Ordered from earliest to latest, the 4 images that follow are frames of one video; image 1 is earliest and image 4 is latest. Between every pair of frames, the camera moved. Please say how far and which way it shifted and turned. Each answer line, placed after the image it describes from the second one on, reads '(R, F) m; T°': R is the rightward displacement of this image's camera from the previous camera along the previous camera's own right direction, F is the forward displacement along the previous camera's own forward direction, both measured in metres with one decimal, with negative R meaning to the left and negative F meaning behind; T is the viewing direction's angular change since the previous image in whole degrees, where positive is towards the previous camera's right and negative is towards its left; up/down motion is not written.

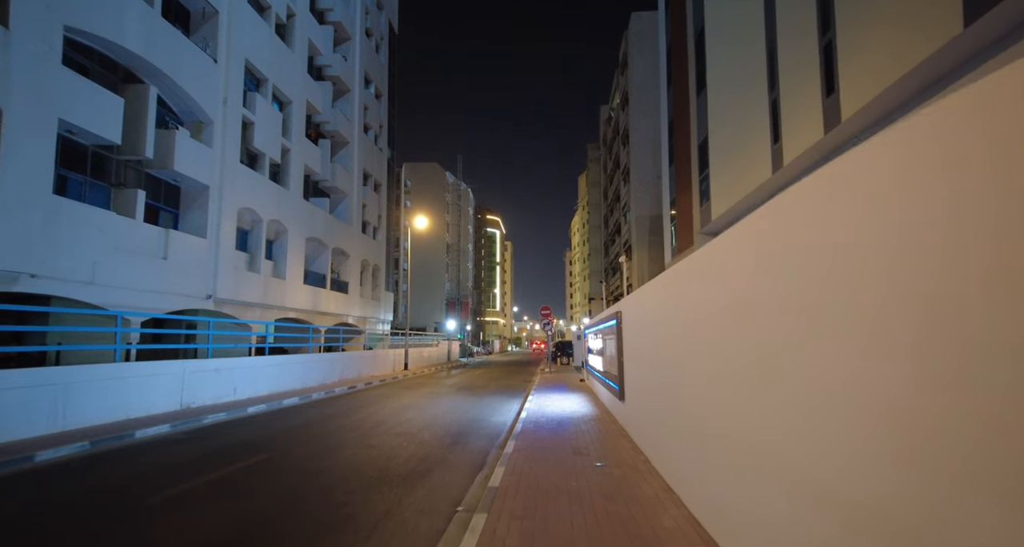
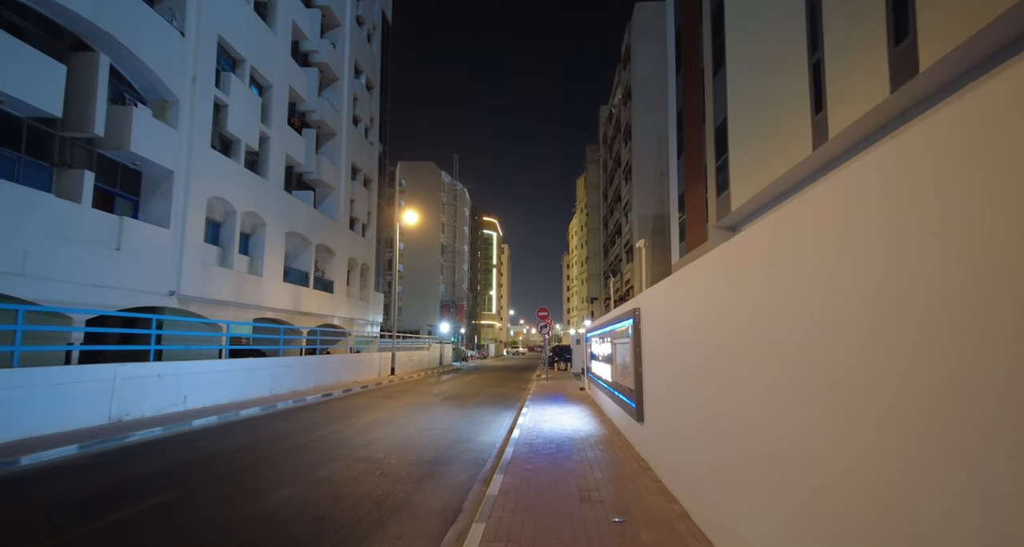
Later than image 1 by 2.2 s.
(+0.1, +1.7) m; 0°
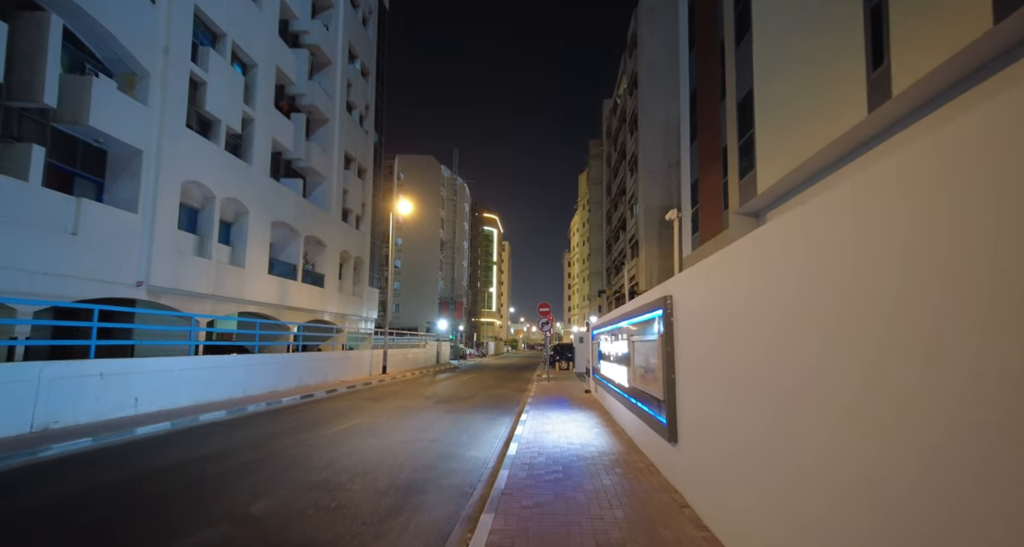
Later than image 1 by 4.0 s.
(+0.1, +1.4) m; 0°
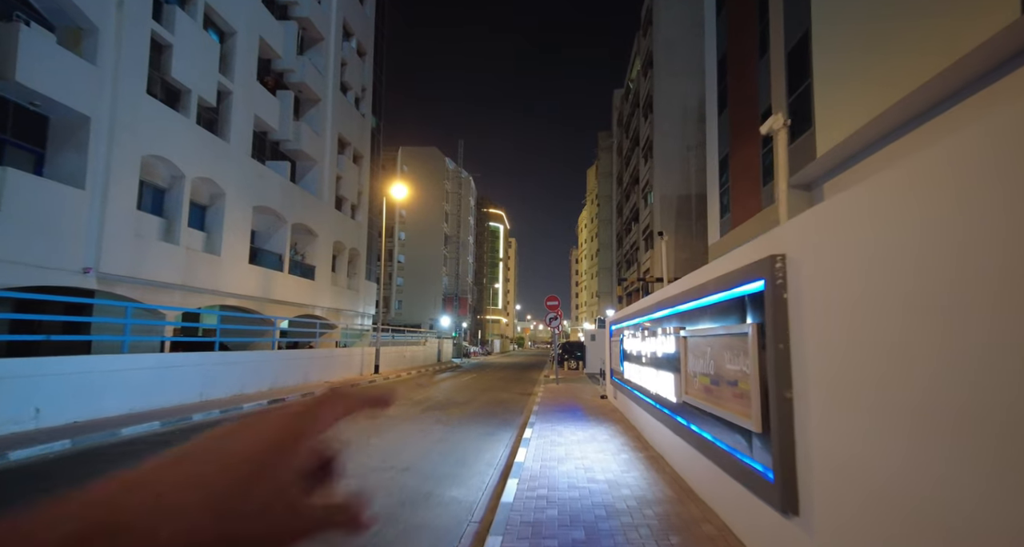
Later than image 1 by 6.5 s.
(+0.1, +2.2) m; -1°
